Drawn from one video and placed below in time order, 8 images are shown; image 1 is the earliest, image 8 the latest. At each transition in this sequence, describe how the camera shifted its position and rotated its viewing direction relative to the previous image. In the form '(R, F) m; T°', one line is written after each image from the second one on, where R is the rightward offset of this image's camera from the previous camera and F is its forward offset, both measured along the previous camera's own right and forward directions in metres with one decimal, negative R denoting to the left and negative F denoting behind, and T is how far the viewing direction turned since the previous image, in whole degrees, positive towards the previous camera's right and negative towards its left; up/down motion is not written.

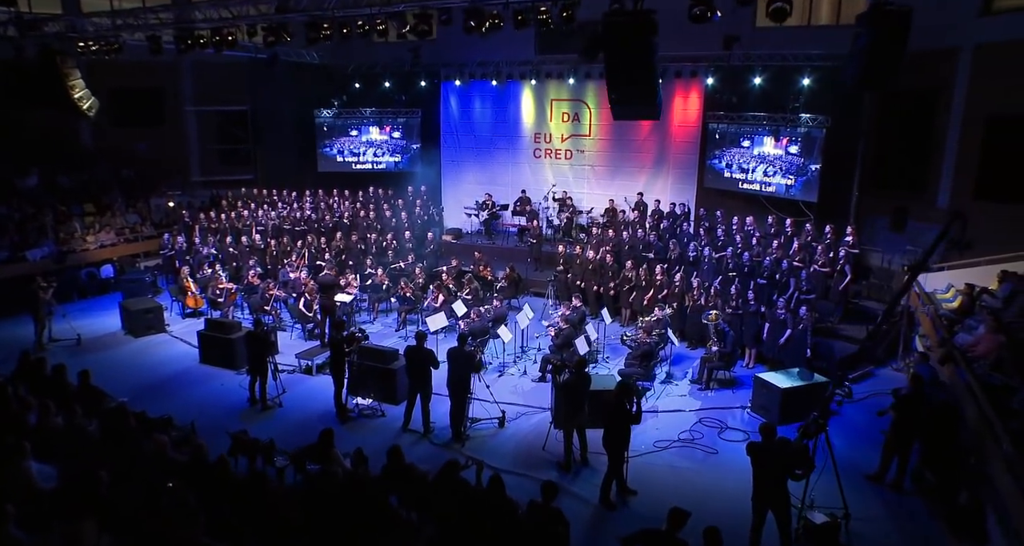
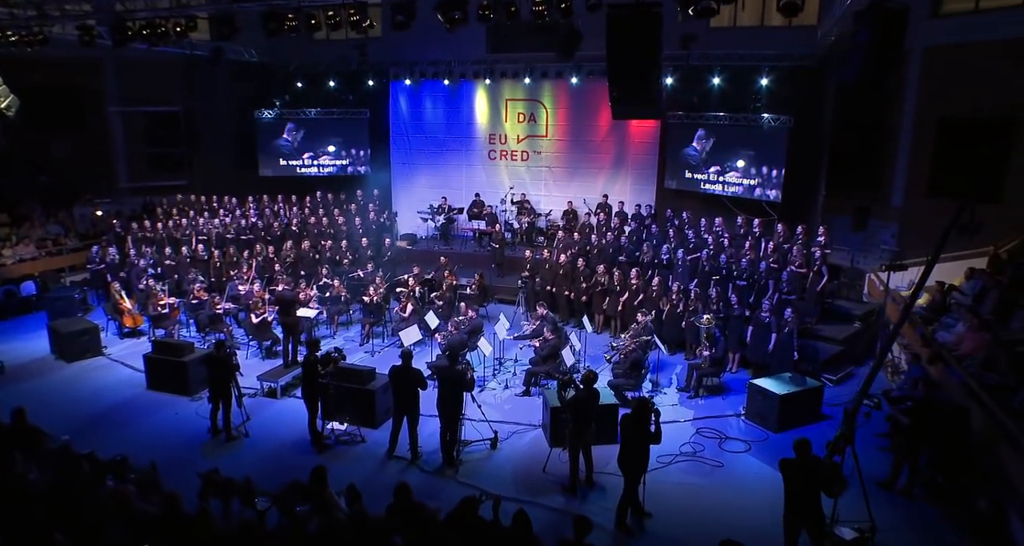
(-0.6, +0.5) m; +6°
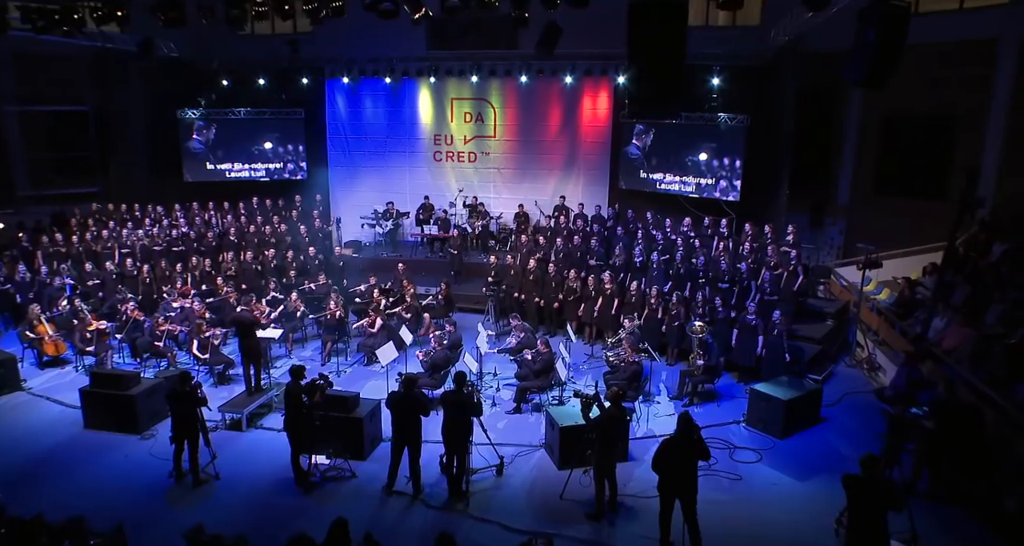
(-0.9, +0.5) m; +7°
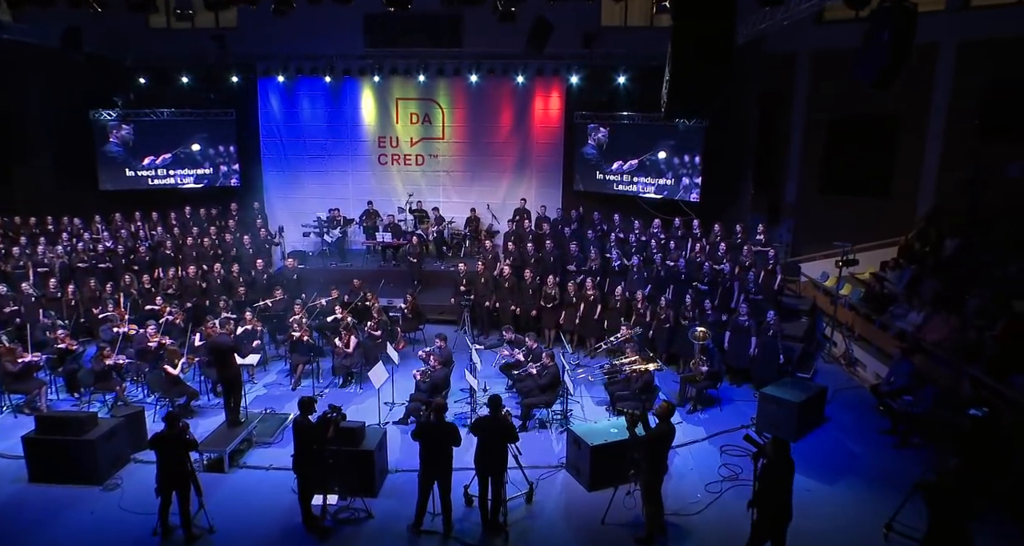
(-1.1, +0.5) m; +7°
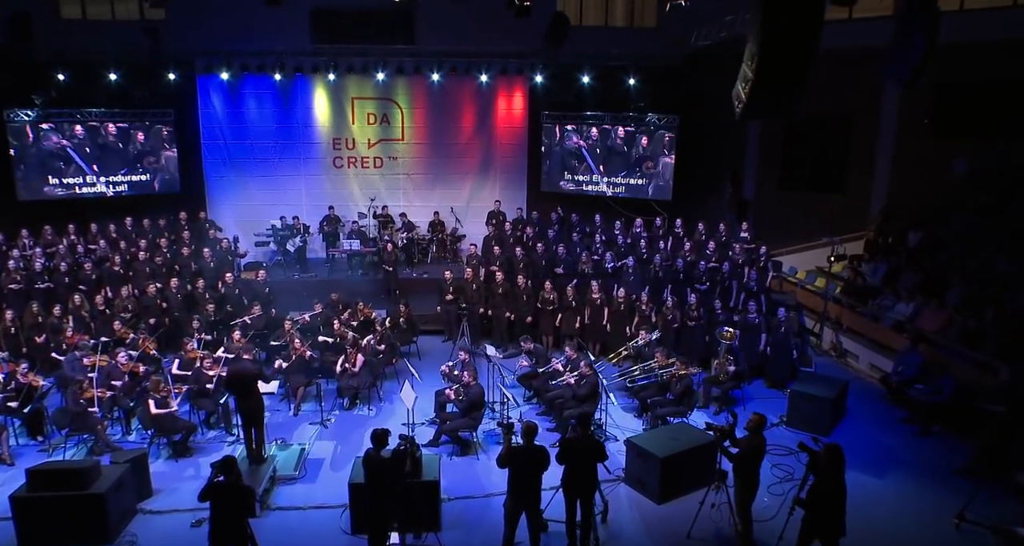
(-1.6, +0.4) m; +7°
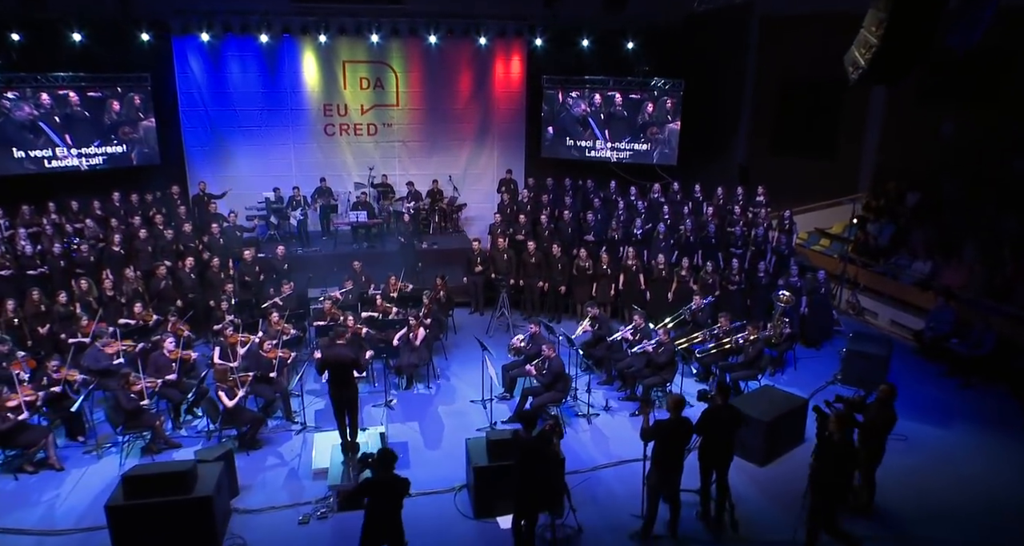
(-1.8, +0.2) m; +5°
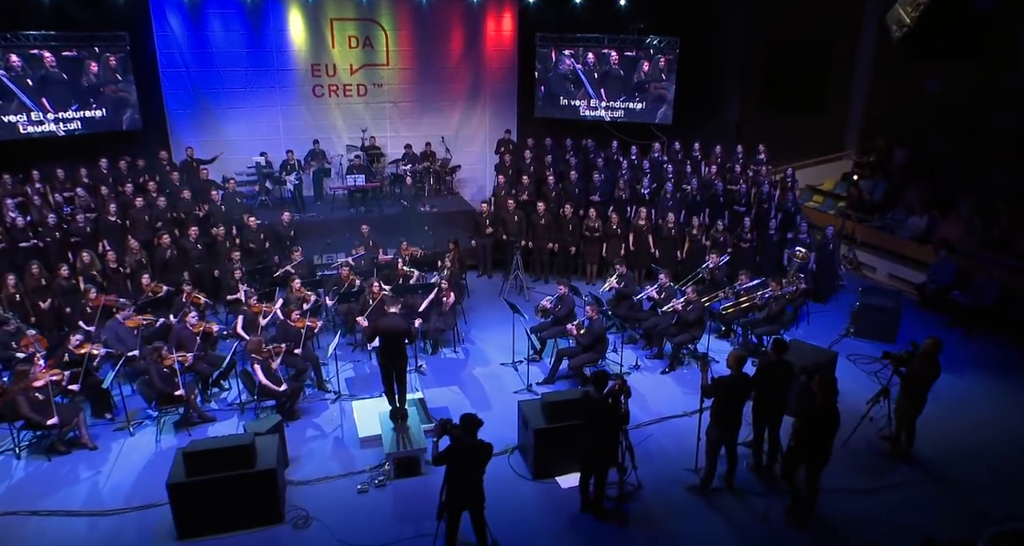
(-0.9, 0.0) m; +3°
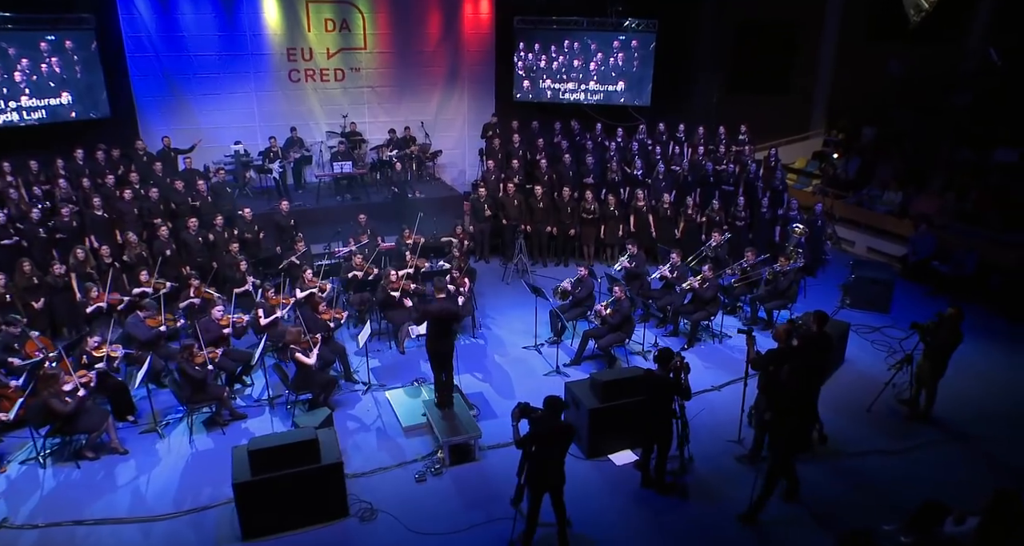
(-1.1, -0.1) m; +4°
